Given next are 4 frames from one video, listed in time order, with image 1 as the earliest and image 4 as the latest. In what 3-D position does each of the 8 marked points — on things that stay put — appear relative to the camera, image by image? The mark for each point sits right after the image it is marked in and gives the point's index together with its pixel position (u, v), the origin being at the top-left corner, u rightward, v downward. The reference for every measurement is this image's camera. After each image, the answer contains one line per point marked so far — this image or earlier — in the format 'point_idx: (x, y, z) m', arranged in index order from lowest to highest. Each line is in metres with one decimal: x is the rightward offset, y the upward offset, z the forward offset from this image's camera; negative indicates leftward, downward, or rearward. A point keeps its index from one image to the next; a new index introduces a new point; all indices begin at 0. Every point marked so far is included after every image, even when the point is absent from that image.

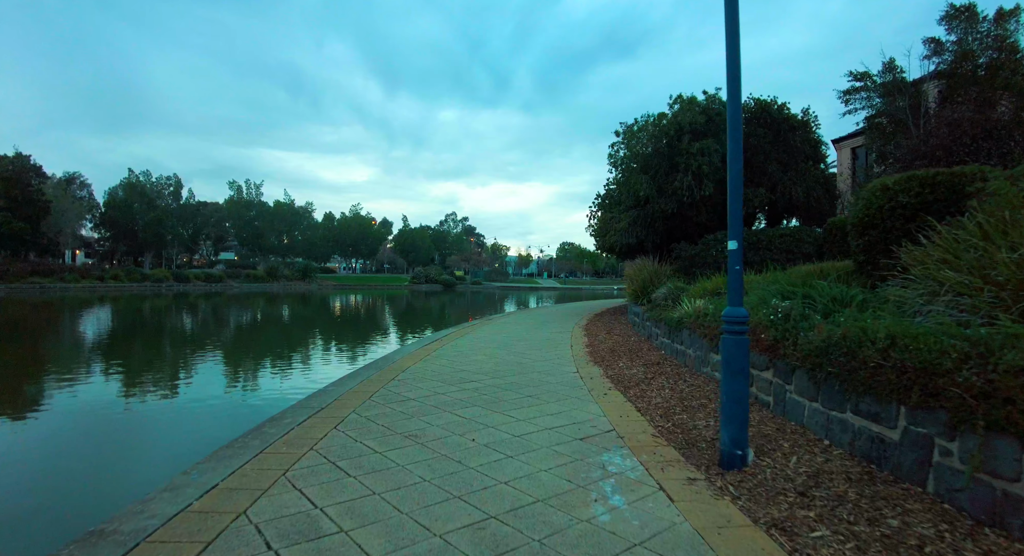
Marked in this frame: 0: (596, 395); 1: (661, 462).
0: (+0.9, -1.3, +5.3) m
1: (+1.1, -1.4, +3.6) m
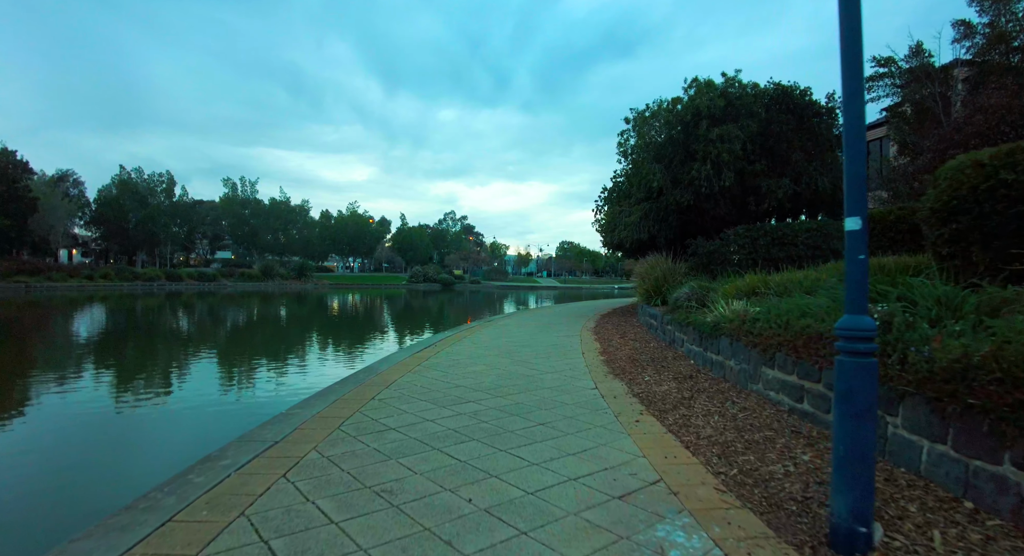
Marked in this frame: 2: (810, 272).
0: (+1.0, -1.3, +4.2) m
1: (+1.2, -1.3, +2.5) m
2: (+4.7, +0.1, +7.7) m
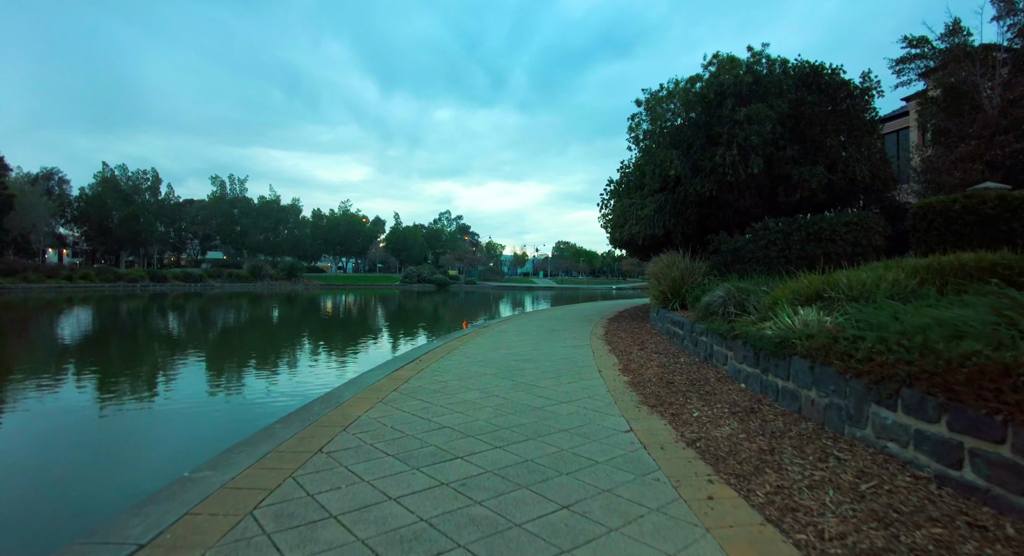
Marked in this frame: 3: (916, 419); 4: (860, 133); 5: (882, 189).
0: (+1.0, -1.3, +2.7) m
1: (+1.2, -1.3, +1.0) m
2: (+4.7, +0.1, +6.3) m
3: (+2.5, -0.9, +3.1) m
4: (+8.2, +3.4, +11.6) m
5: (+8.7, +2.1, +11.6) m
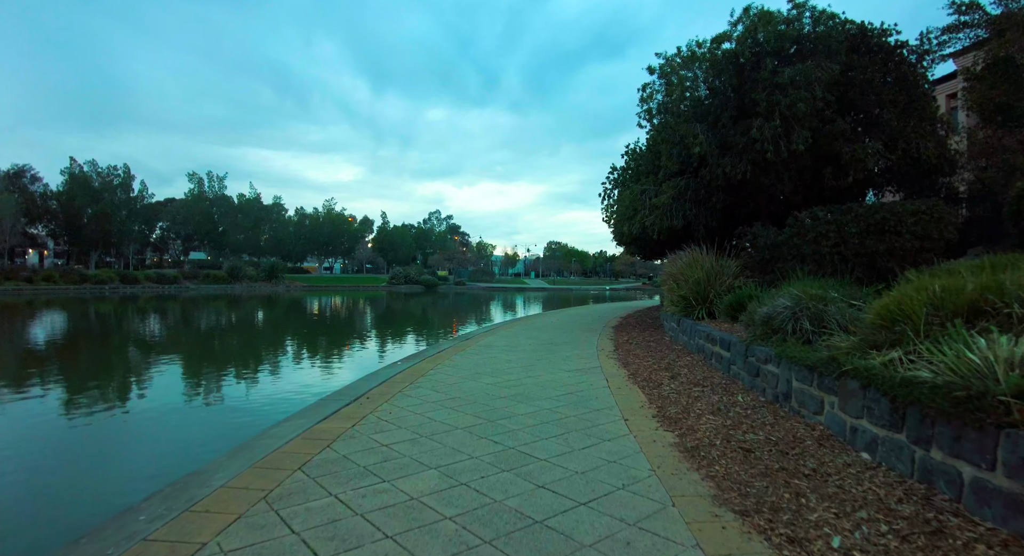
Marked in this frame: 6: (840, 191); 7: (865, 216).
0: (+1.0, -1.3, +0.6) m
1: (+1.2, -1.4, -1.1) m
2: (+4.6, 0.0, +4.2) m
3: (+2.5, -0.9, +1.0) m
4: (+8.0, +3.4, +9.6) m
5: (+8.5, +2.1, +9.6) m
6: (+6.4, +1.7, +9.6) m
7: (+5.9, +1.0, +8.1) m
